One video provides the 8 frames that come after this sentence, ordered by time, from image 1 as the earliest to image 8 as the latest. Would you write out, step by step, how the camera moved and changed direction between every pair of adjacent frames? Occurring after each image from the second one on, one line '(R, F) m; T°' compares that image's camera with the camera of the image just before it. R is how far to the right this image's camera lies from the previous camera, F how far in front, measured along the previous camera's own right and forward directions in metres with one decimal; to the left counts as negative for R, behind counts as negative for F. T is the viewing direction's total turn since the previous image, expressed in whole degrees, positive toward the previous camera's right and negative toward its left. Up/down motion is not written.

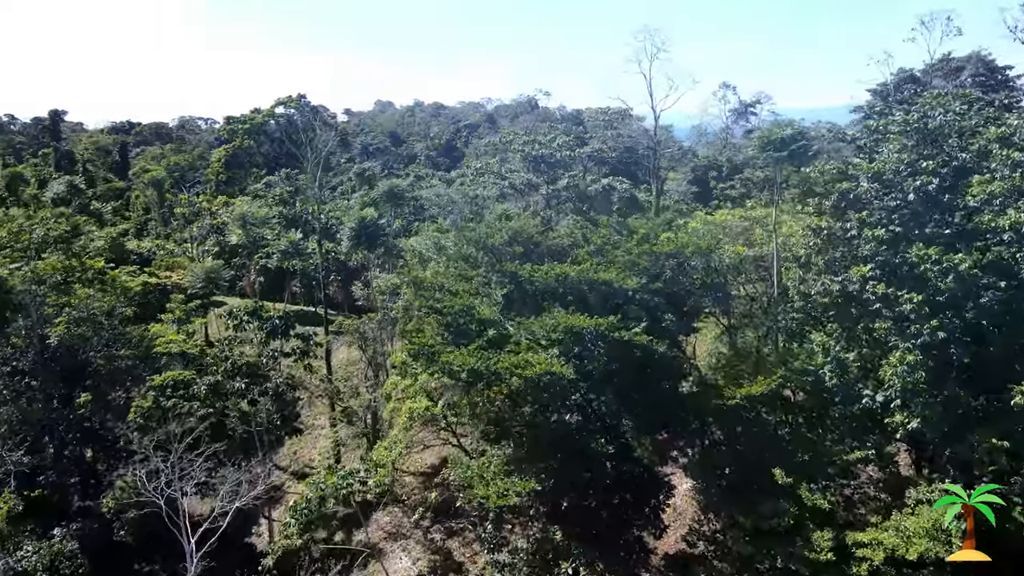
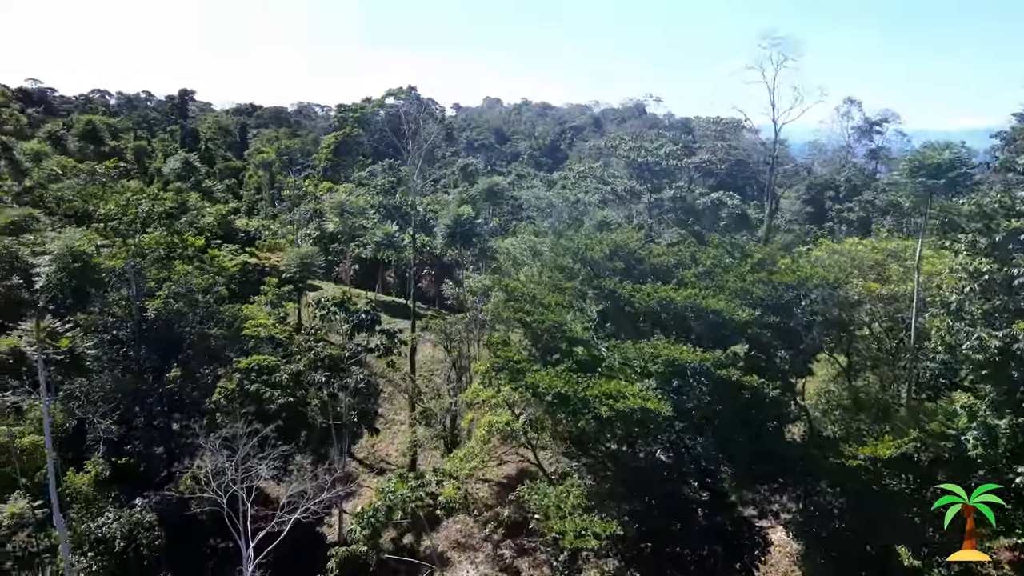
(-0.1, +0.9) m; -7°
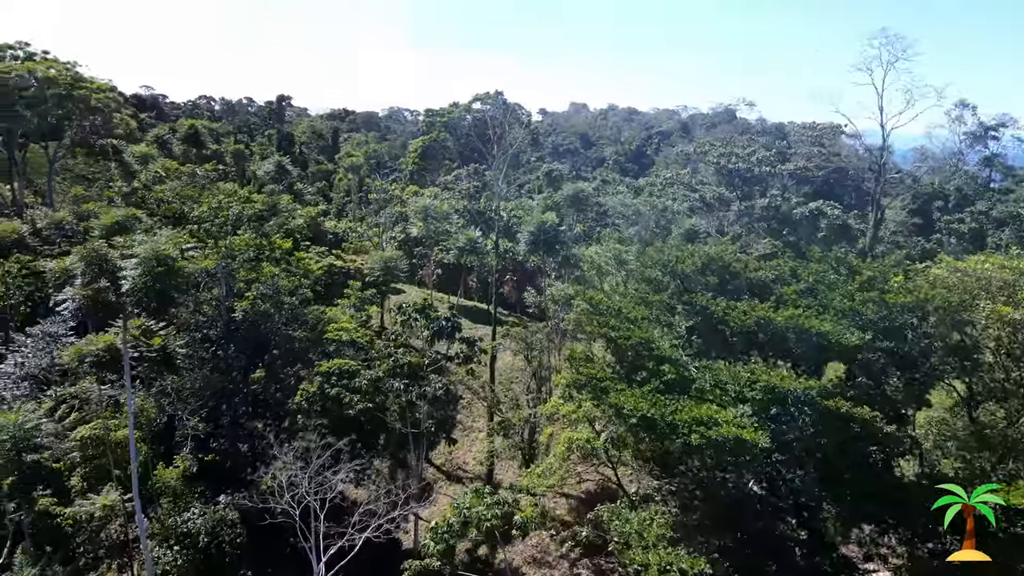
(-0.1, +0.5) m; -6°
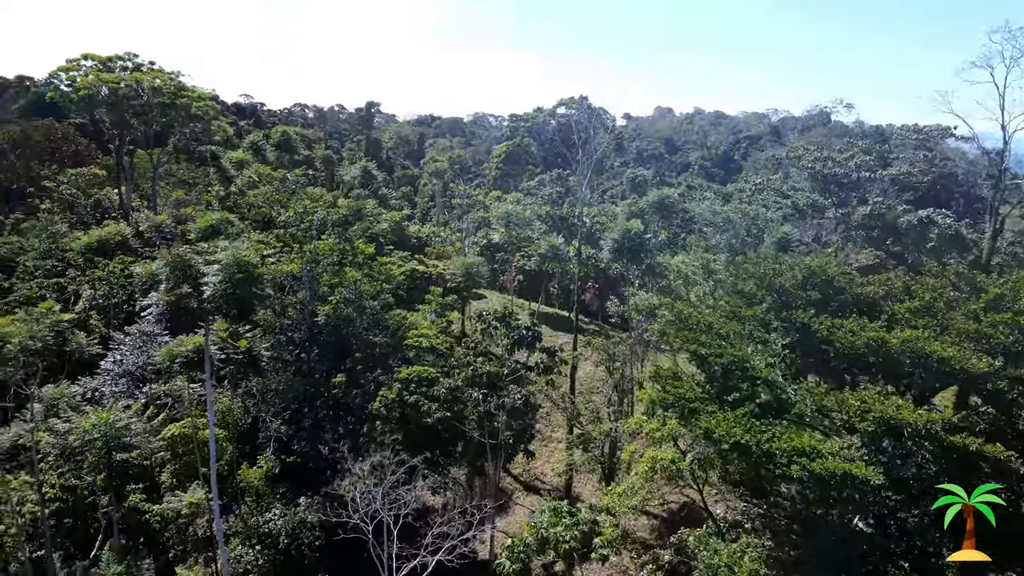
(0.0, +0.5) m; -6°
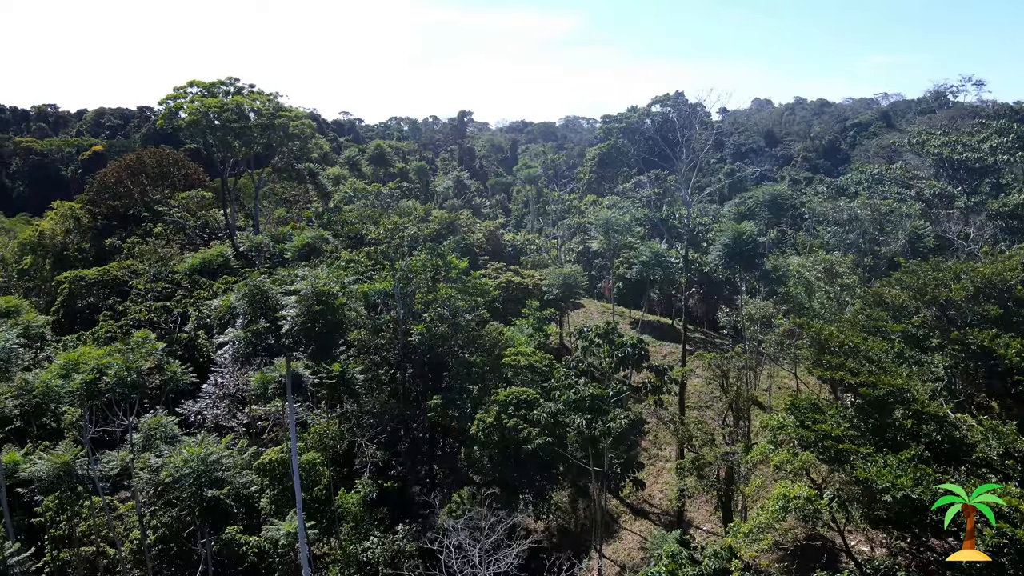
(-0.1, +1.2) m; -7°
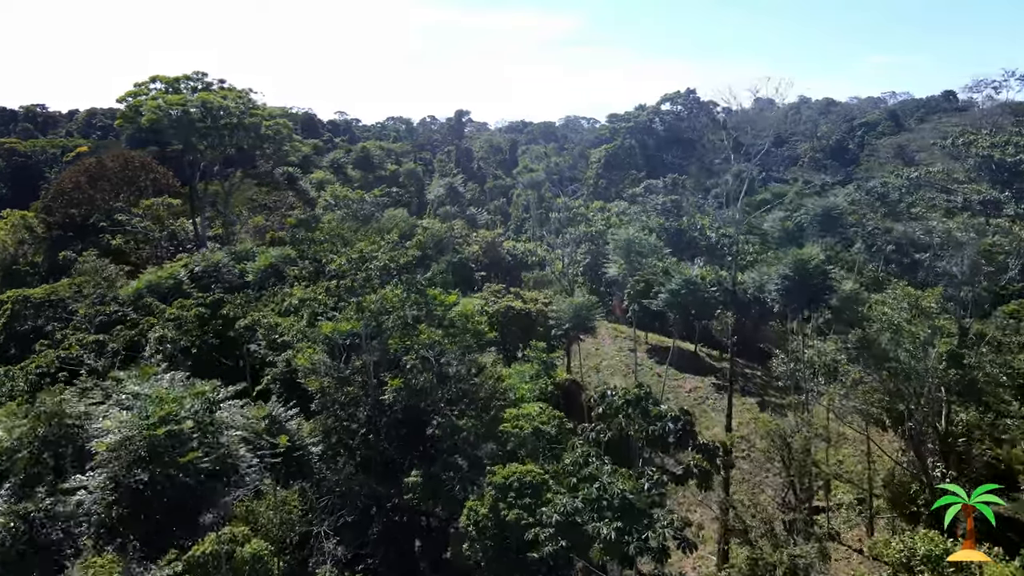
(0.0, +4.2) m; 0°
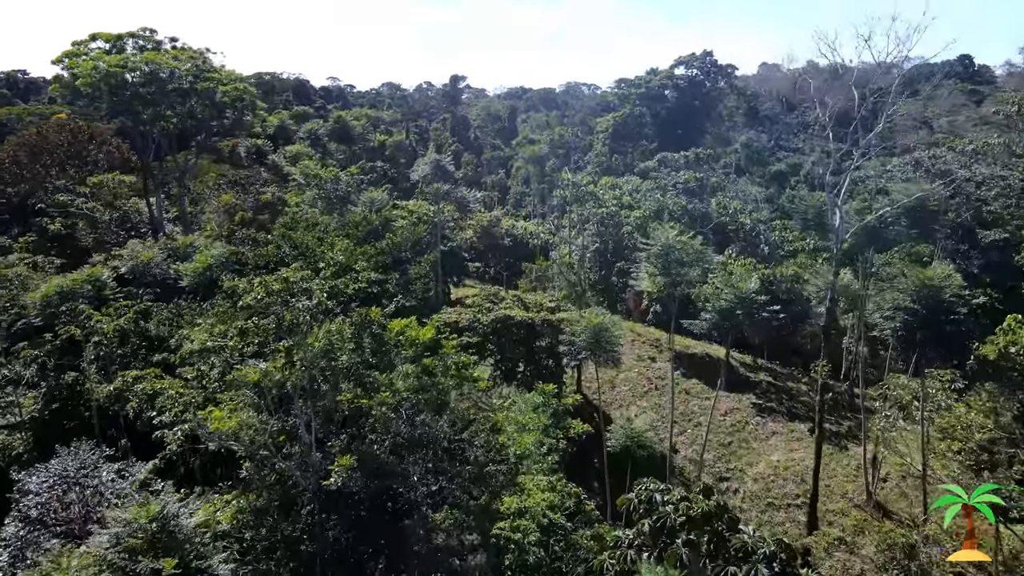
(0.0, +4.6) m; 0°
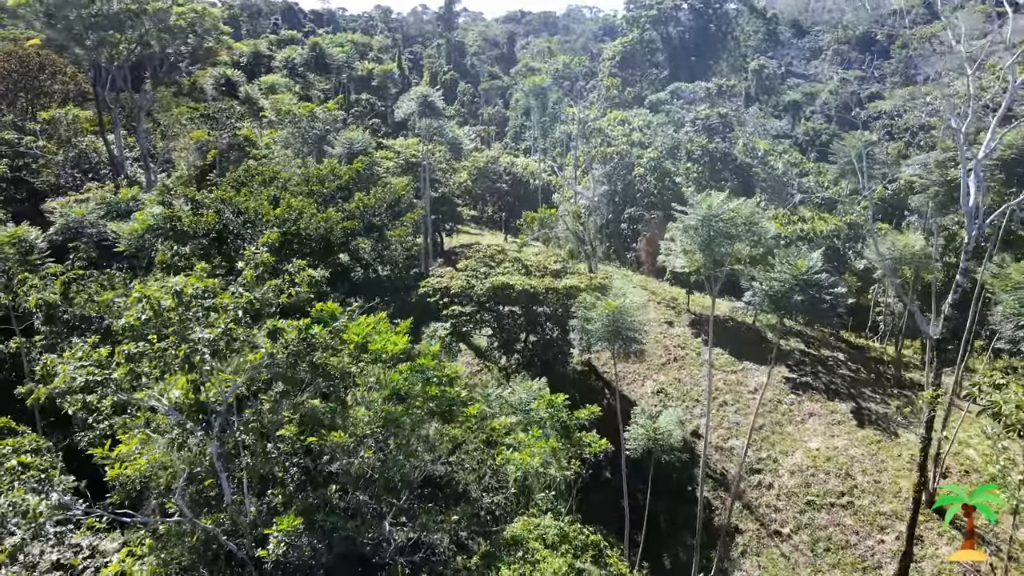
(0.0, +3.0) m; 0°
